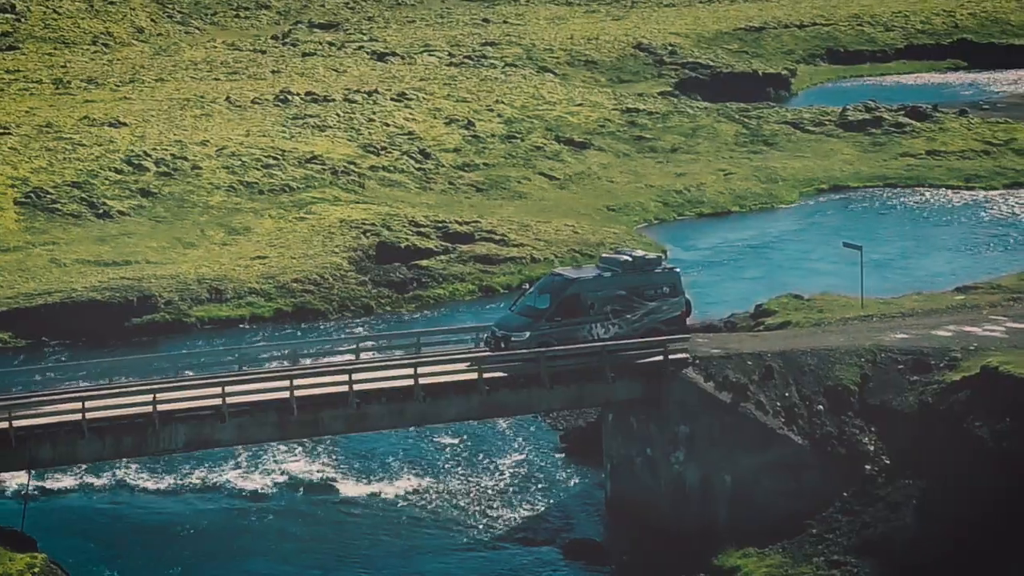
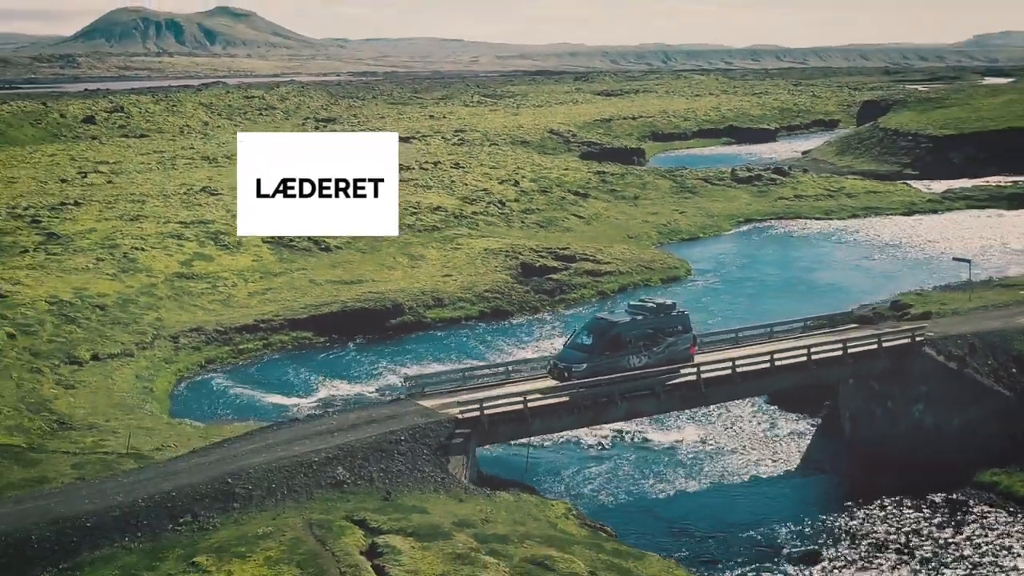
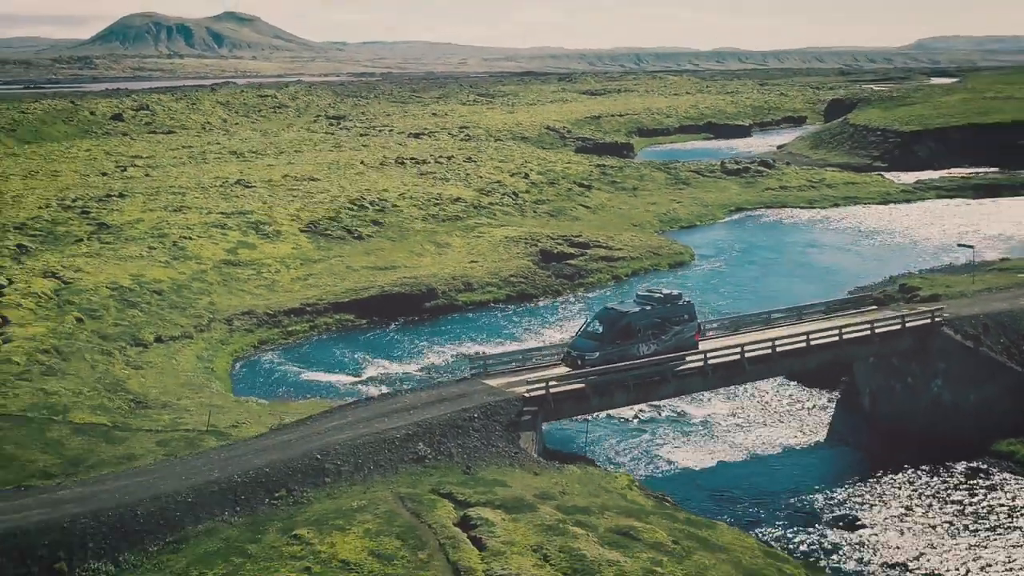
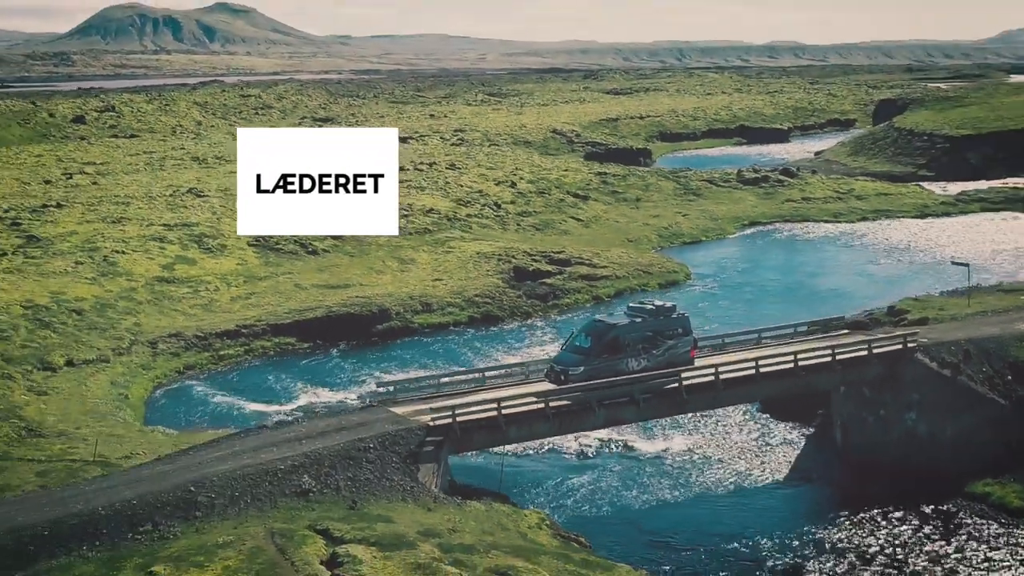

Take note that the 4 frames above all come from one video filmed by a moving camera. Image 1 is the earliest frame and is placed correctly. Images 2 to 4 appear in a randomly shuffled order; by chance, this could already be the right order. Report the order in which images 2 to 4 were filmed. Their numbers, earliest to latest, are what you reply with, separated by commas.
4, 2, 3
